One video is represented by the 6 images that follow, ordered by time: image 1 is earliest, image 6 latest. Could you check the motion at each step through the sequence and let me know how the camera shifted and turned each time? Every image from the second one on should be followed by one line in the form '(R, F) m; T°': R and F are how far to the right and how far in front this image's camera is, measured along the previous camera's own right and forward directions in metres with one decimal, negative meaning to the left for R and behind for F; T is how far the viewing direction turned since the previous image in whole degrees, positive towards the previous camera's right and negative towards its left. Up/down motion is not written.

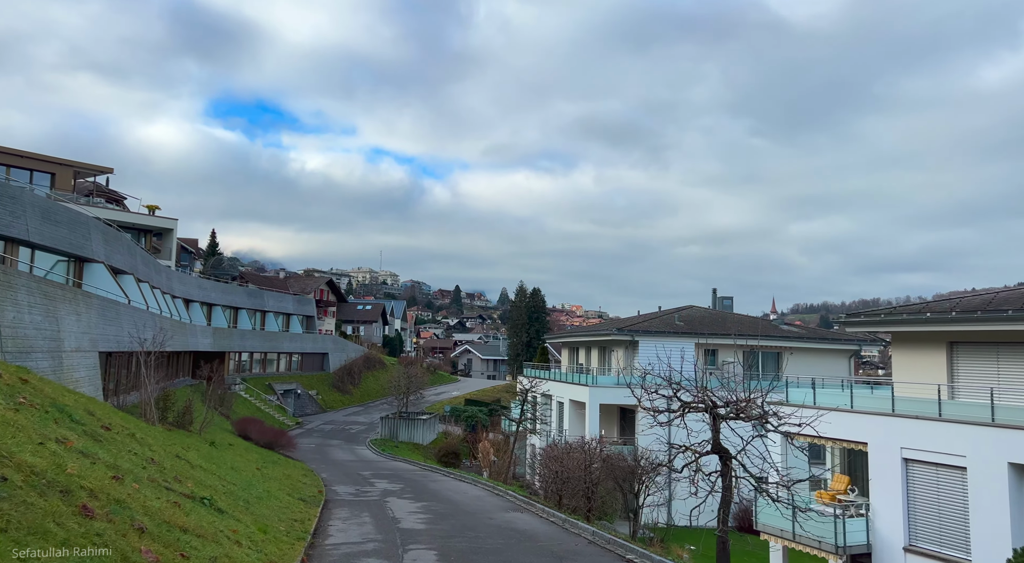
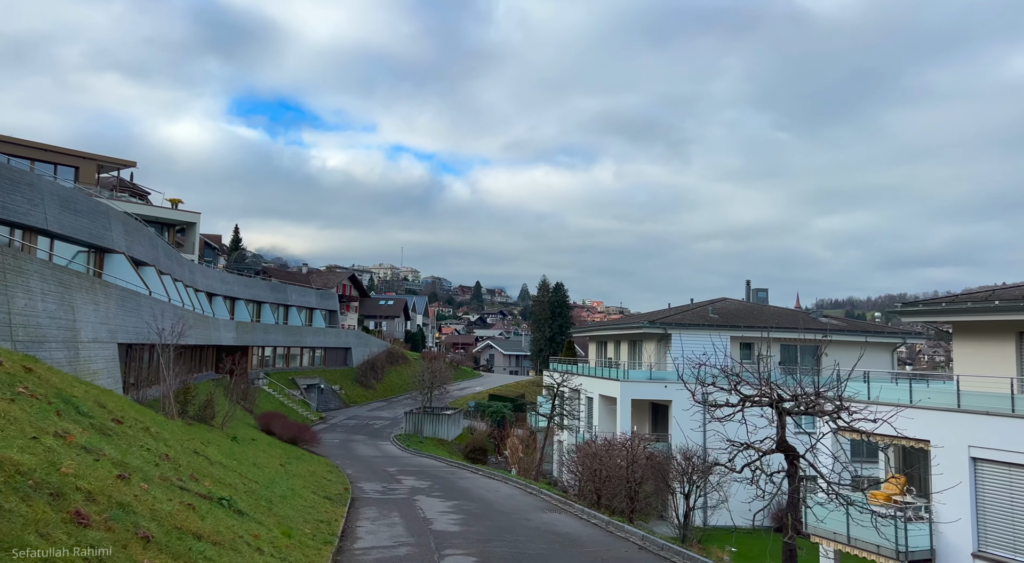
(-0.3, +1.0) m; -2°
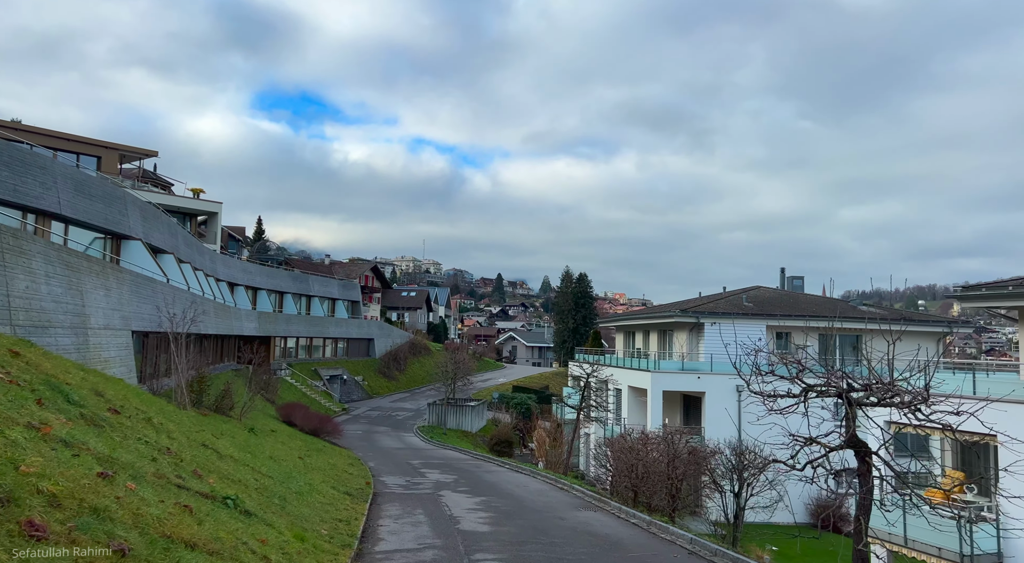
(-0.2, +1.1) m; -2°
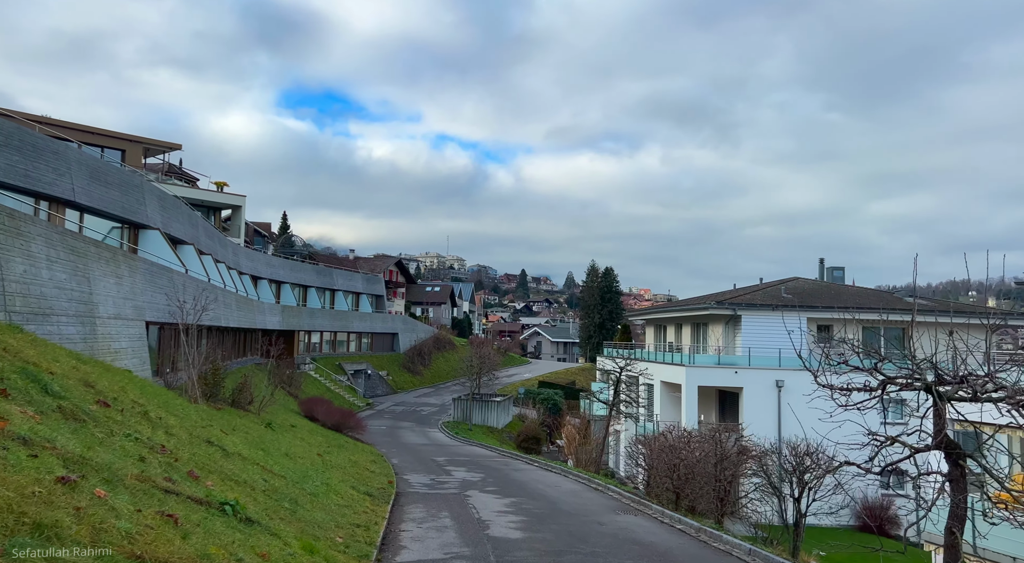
(-0.2, +1.1) m; -2°
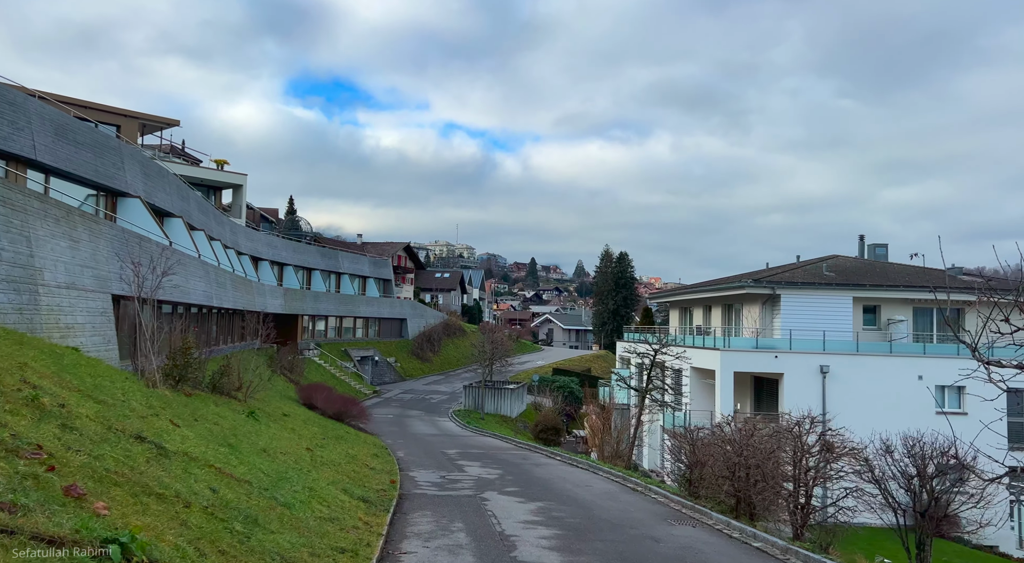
(-0.3, +2.7) m; -1°
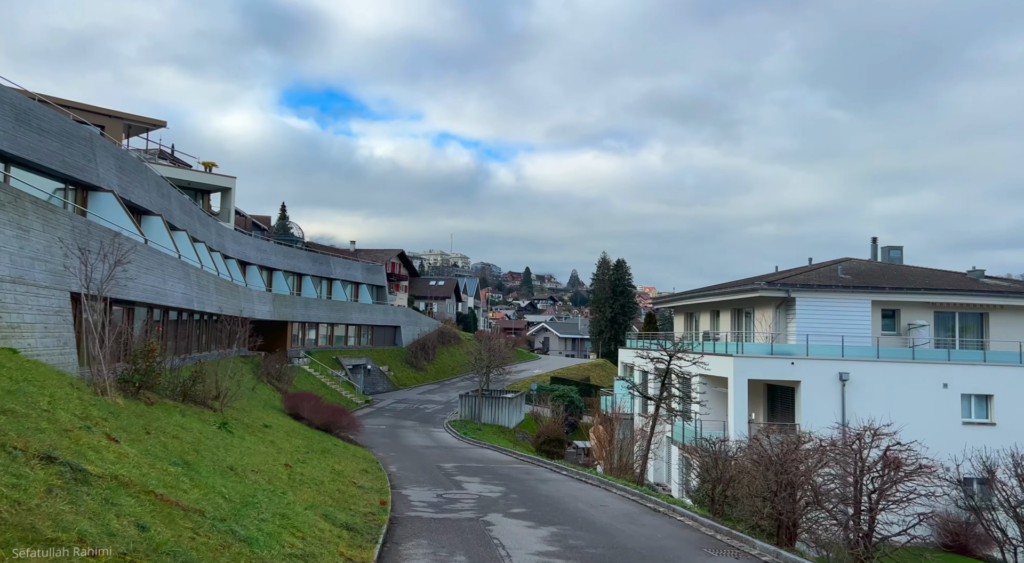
(-0.2, +1.7) m; 0°
